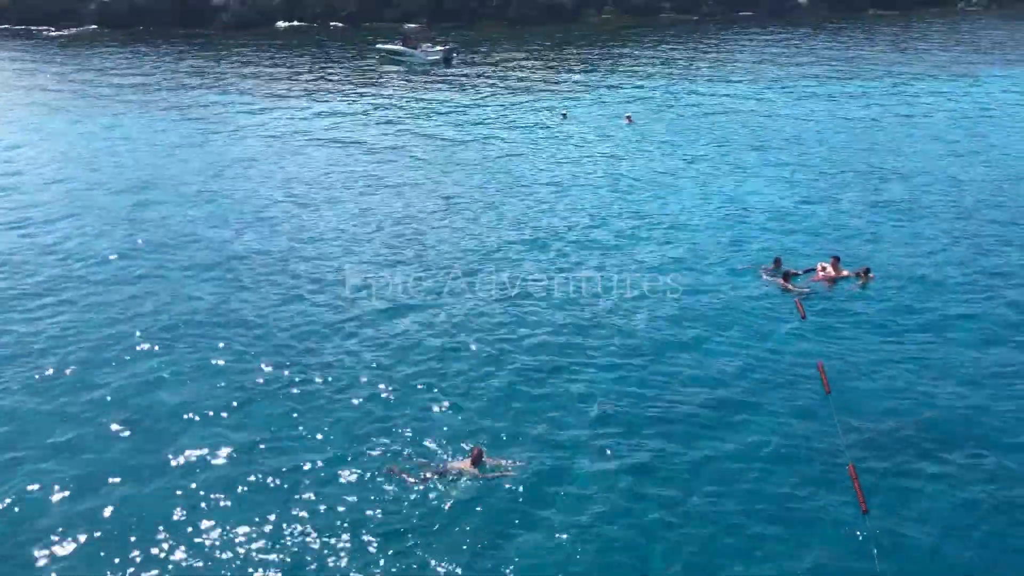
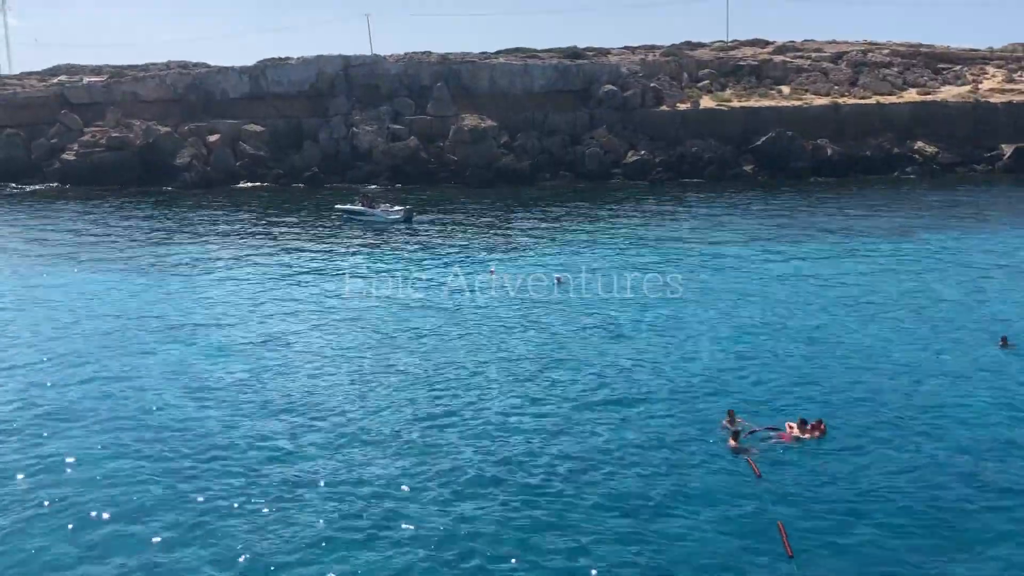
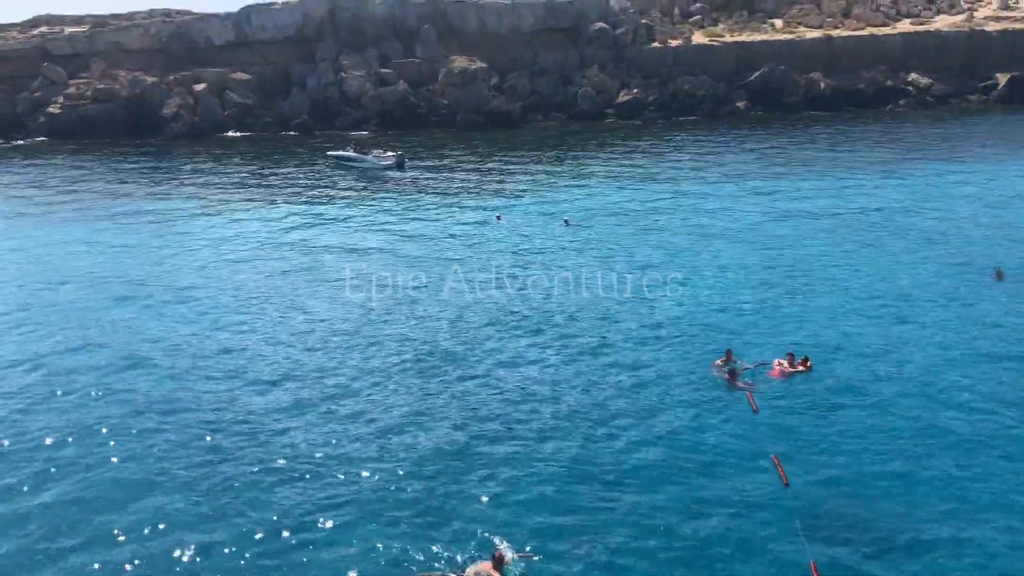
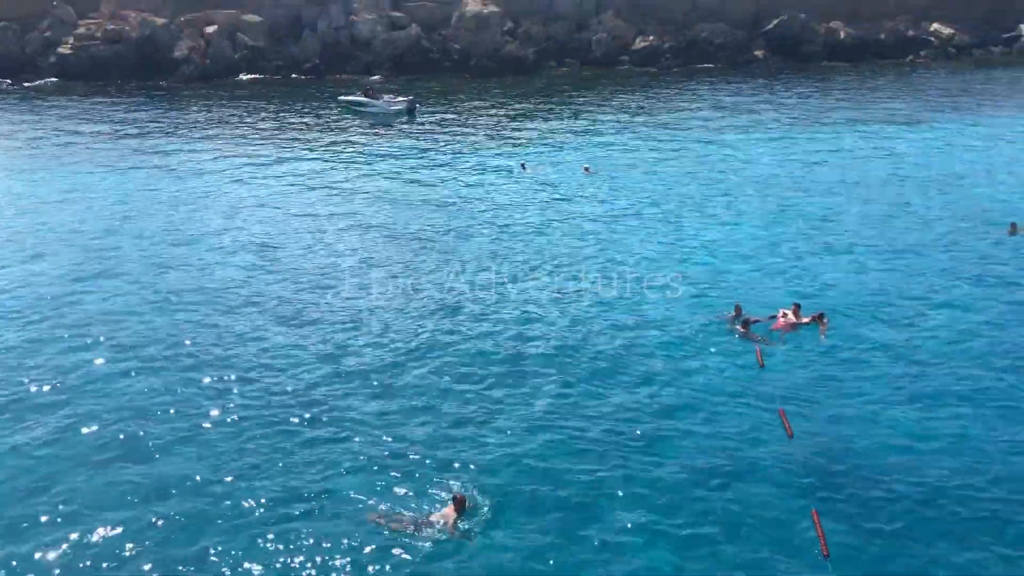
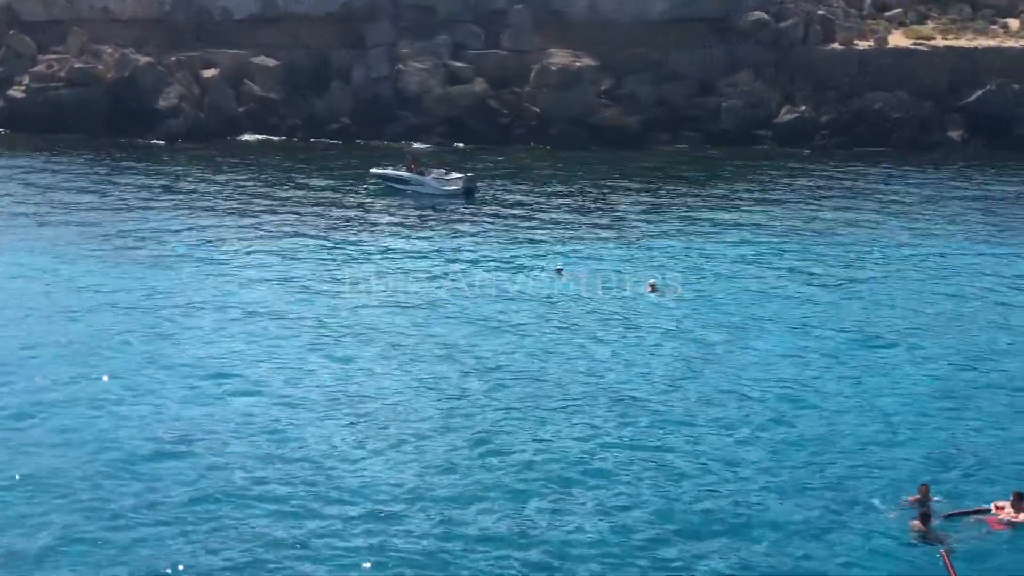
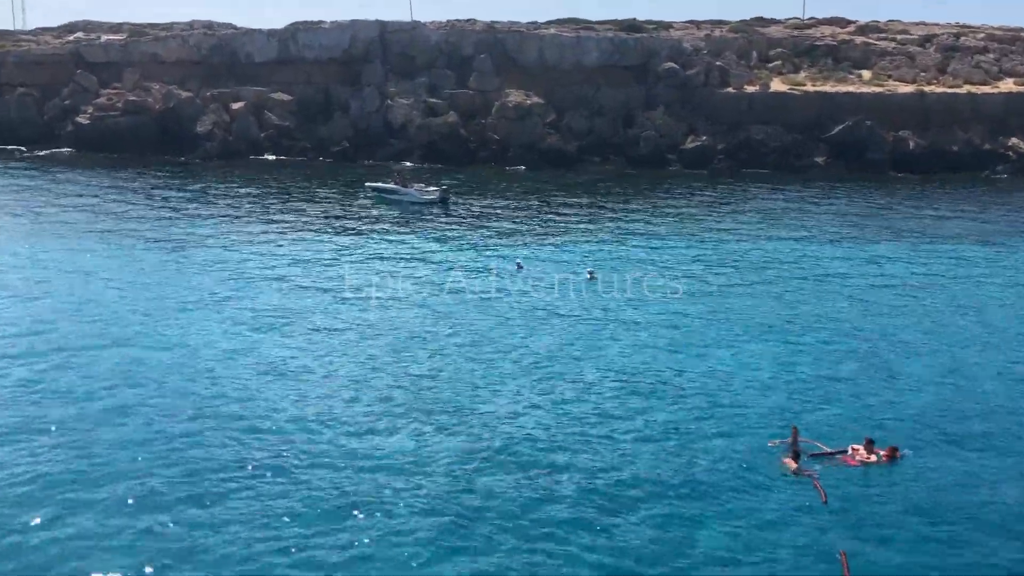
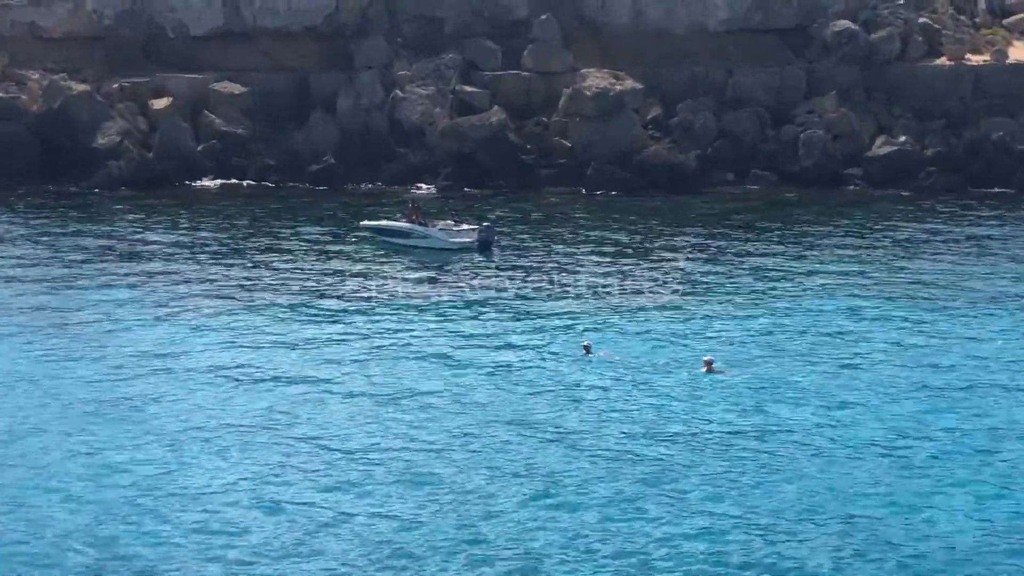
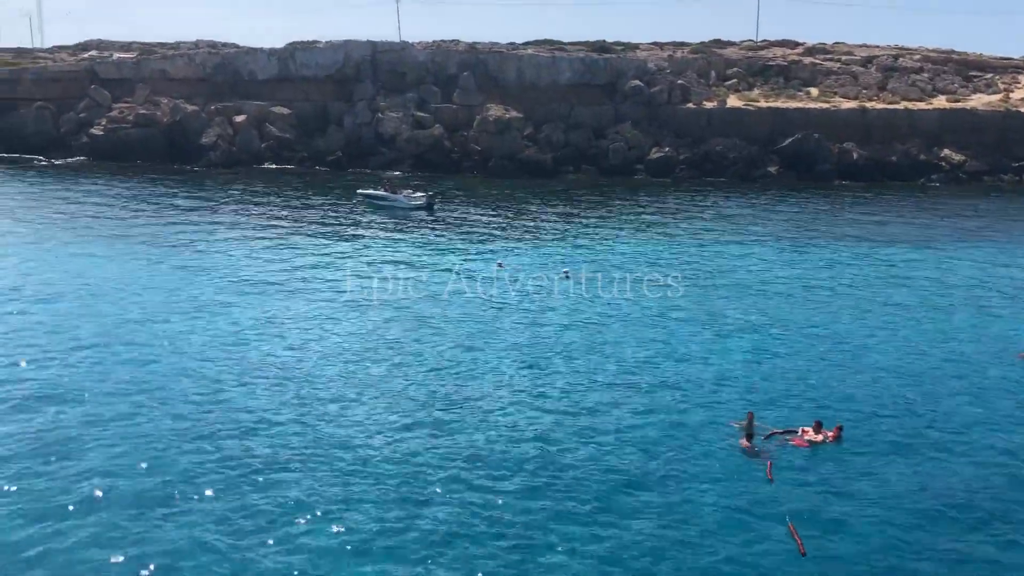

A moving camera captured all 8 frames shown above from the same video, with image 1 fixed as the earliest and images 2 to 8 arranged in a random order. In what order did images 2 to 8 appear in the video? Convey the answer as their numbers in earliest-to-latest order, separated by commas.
4, 3, 2, 8, 6, 5, 7
